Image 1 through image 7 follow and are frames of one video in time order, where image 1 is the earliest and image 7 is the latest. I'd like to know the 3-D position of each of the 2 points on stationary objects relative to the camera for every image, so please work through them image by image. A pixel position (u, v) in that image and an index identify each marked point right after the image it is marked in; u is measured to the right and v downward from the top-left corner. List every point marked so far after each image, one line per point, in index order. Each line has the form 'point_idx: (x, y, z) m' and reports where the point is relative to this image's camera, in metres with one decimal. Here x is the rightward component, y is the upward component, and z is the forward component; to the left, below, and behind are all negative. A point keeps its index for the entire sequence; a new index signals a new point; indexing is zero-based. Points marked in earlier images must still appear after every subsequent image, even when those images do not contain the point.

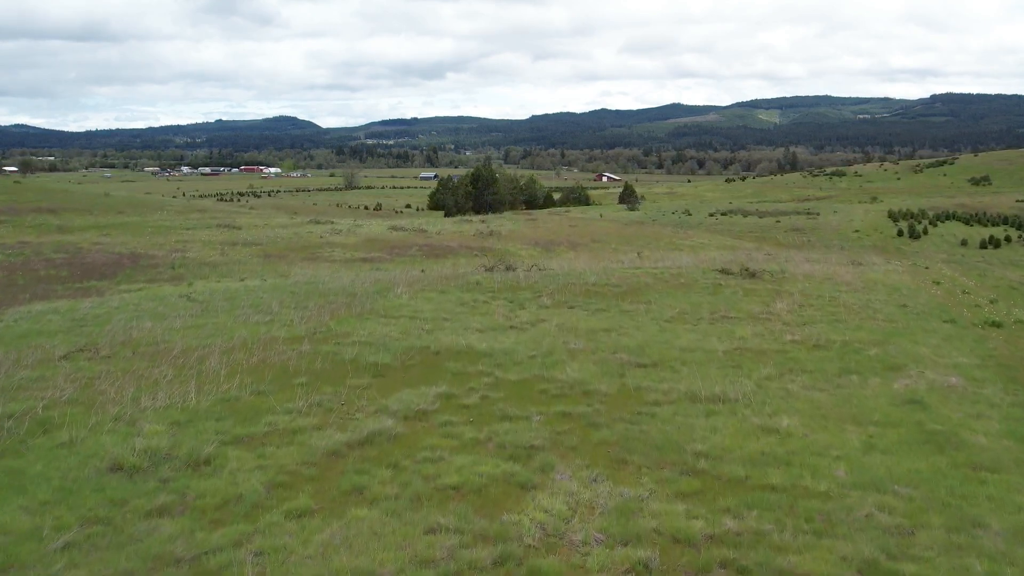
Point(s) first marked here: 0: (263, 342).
0: (-3.8, -0.8, +15.3) m
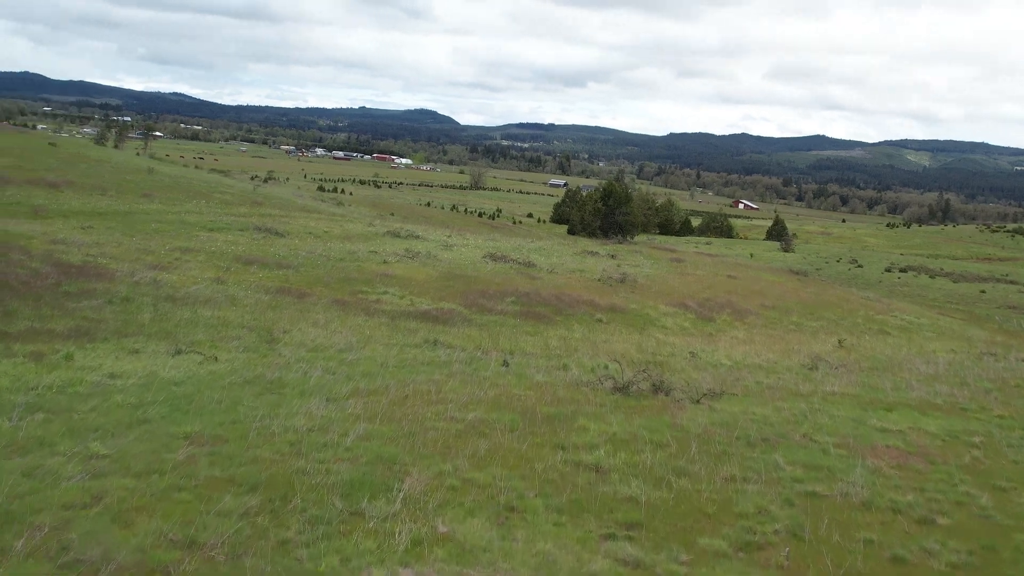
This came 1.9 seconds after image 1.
0: (-3.2, -2.4, +2.2) m
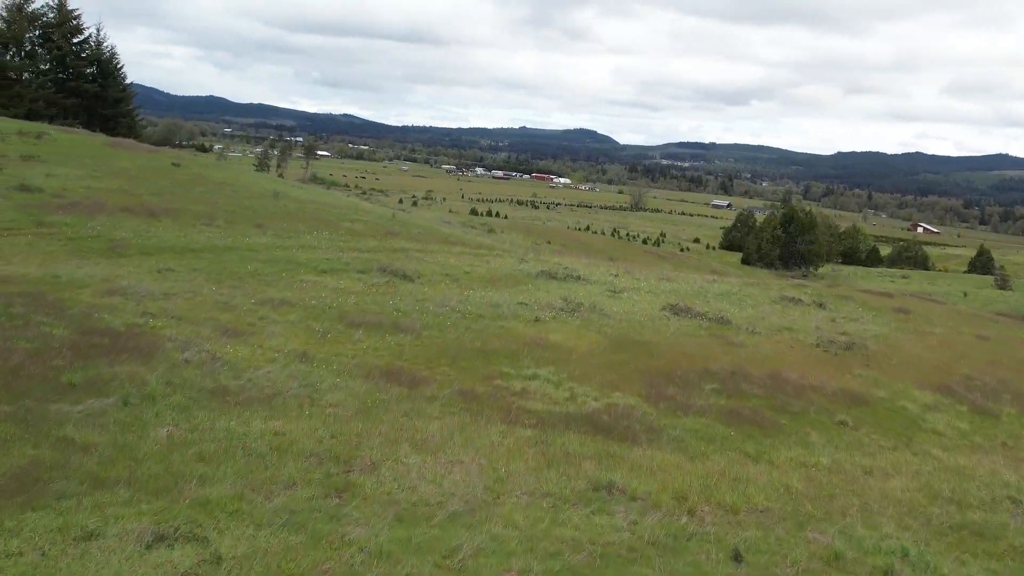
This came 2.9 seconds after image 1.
0: (-3.2, -3.3, -5.0) m
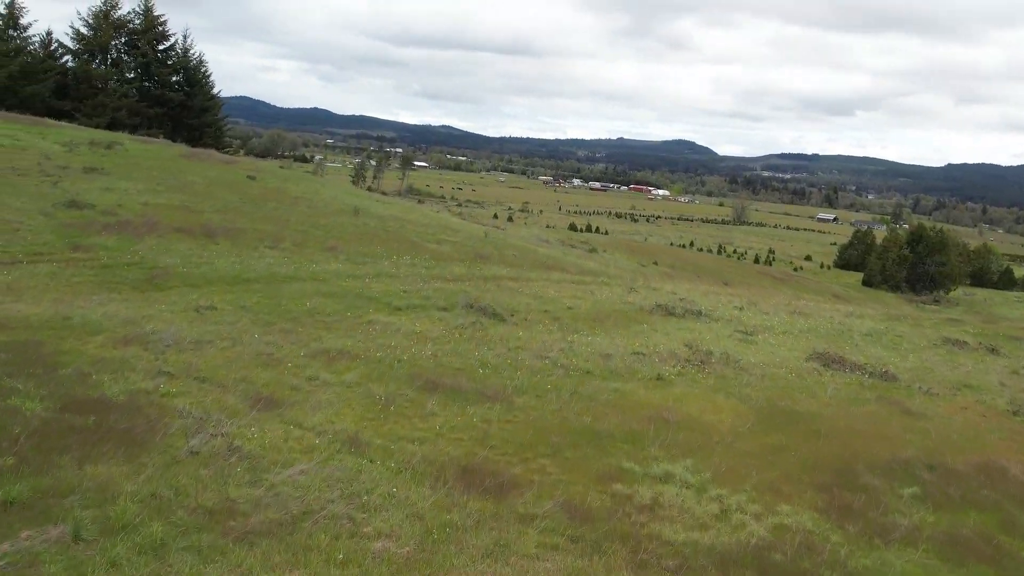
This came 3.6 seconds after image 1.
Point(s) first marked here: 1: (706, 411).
0: (-3.7, -3.9, -9.4) m
1: (+3.2, -2.0, +16.5) m
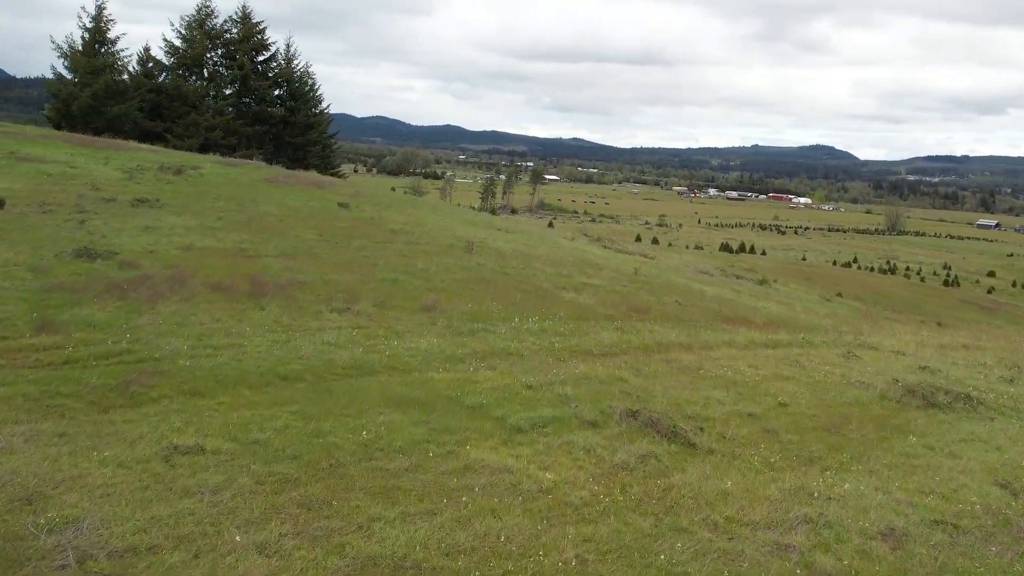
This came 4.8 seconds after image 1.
0: (-5.2, -5.0, -17.4) m
1: (+5.0, -3.3, +7.4) m
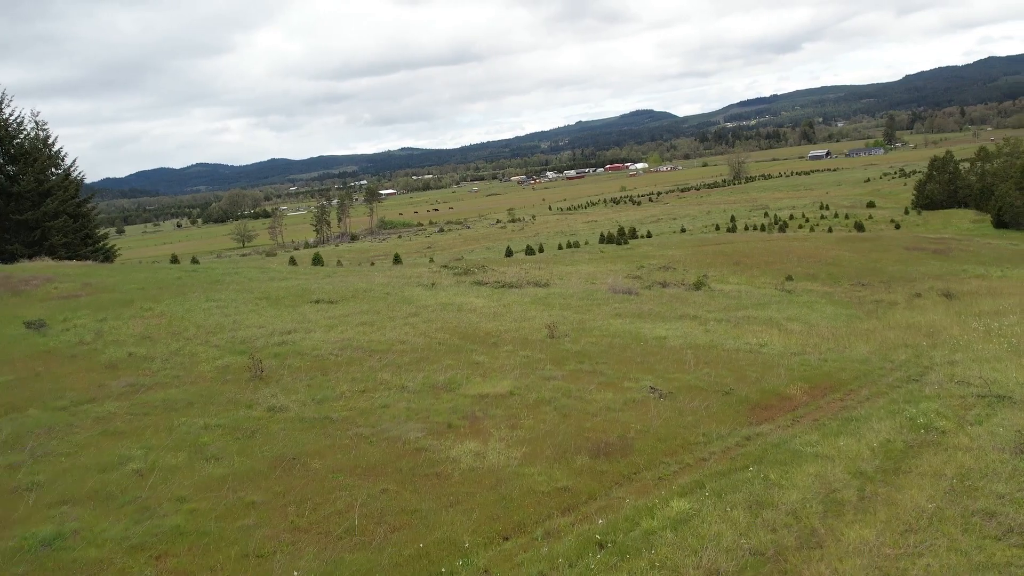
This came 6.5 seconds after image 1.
0: (-0.3, -7.1, -30.3) m
1: (+5.9, -3.8, -4.3) m
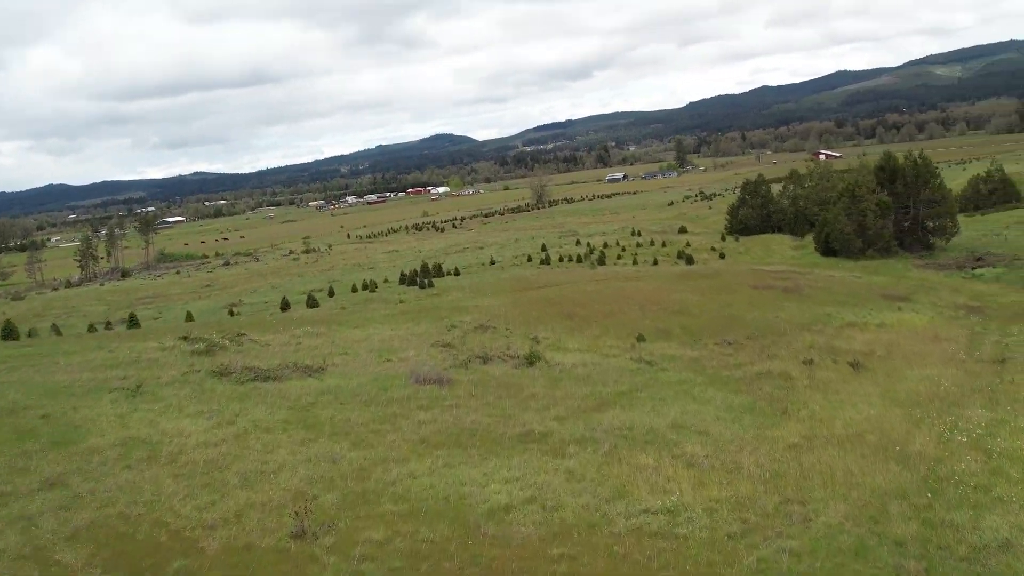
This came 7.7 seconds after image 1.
0: (+6.5, -7.3, -38.3) m
1: (+7.5, -4.6, -11.5) m
